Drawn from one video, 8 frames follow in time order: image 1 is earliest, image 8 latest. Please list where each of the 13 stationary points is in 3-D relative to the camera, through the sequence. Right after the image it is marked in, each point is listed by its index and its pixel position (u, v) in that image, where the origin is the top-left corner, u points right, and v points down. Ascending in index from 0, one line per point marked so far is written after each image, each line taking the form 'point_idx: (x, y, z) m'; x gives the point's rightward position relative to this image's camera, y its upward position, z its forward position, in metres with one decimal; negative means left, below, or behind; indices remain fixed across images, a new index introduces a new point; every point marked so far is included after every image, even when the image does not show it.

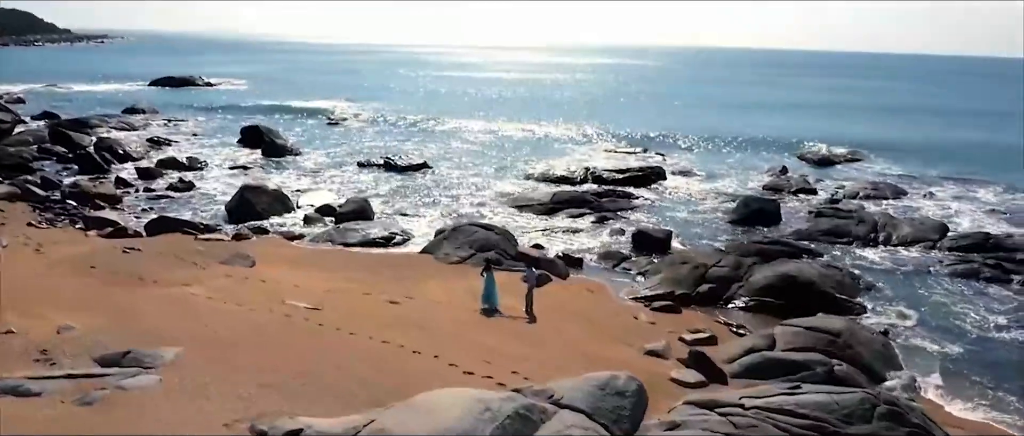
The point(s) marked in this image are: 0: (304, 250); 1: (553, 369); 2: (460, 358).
0: (-4.8, -0.9, +18.5) m
1: (+0.7, -2.3, +12.0) m
2: (-0.7, -2.1, +11.8) m
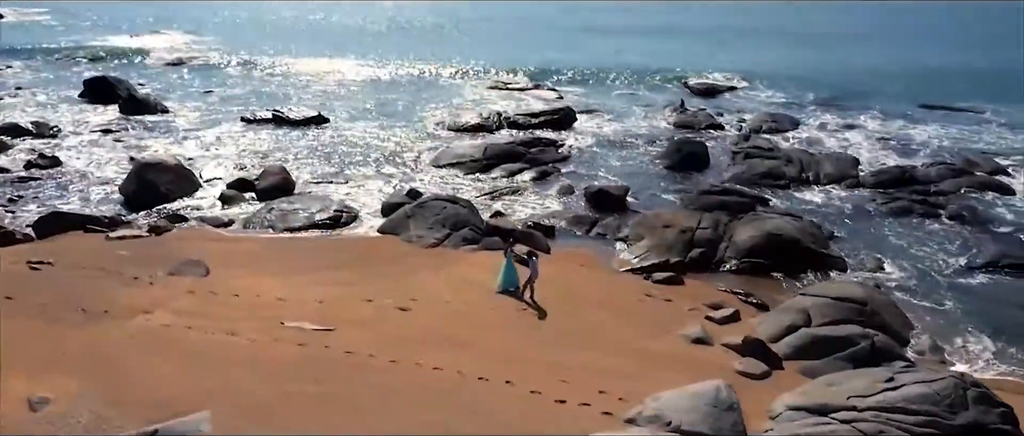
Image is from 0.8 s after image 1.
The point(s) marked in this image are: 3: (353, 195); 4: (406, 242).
0: (-5.3, -0.6, +16.2) m
1: (+1.6, -2.2, +11.2) m
2: (+0.3, -2.2, +10.7) m
3: (-4.0, +0.6, +19.8) m
4: (-2.2, -0.5, +16.3) m
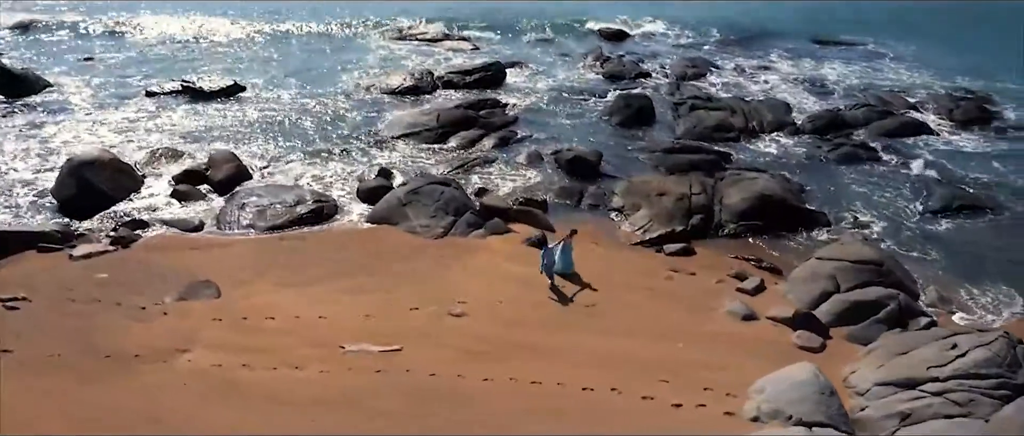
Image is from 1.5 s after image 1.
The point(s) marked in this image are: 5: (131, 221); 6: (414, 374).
0: (-5.0, -0.7, +14.9) m
1: (+2.8, -2.1, +11.4) m
2: (+1.6, -2.2, +10.7) m
3: (-4.5, +1.0, +18.6) m
4: (-2.0, -0.3, +15.6) m
5: (-7.8, -0.1, +16.1) m
6: (-1.2, -2.1, +10.6) m
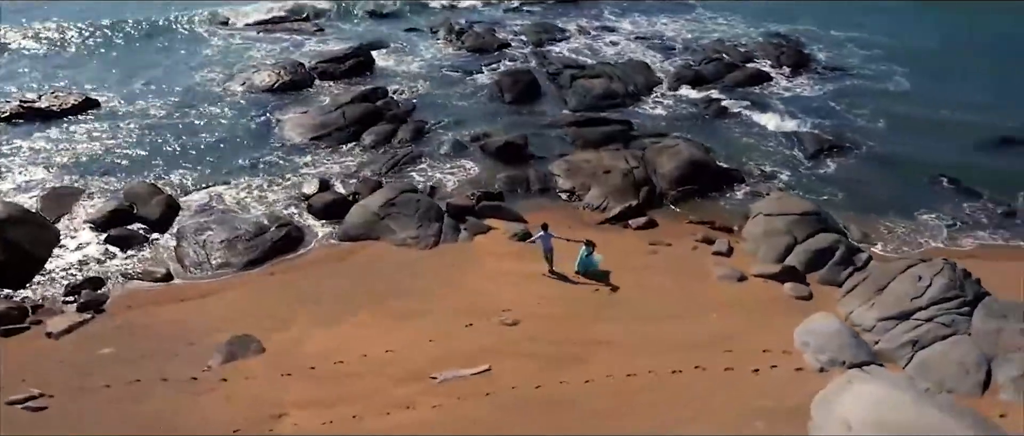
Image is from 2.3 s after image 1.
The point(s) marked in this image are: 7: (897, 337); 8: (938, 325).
0: (-4.8, -1.4, +14.2) m
1: (+3.8, -1.8, +13.1) m
2: (+2.9, -2.2, +12.1) m
3: (-5.6, +0.4, +17.7) m
4: (-2.2, -0.6, +15.7) m
5: (-7.9, -1.2, +14.5) m
6: (+0.2, -2.5, +11.3) m
7: (+6.1, -1.9, +12.5) m
8: (+6.7, -1.7, +12.6) m
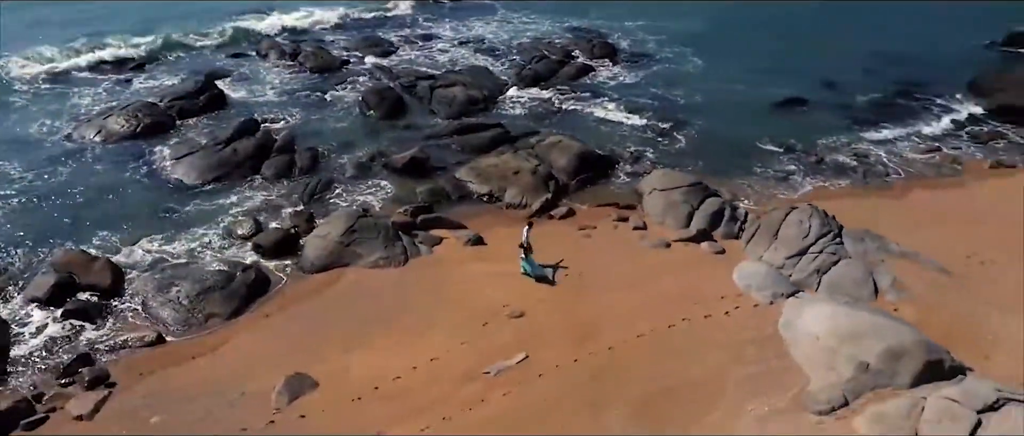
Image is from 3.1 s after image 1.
0: (-4.8, -2.3, +14.7) m
1: (+3.6, -1.4, +16.2) m
2: (+3.2, -1.8, +15.0) m
3: (-6.9, -0.6, +17.7) m
4: (-3.0, -1.1, +16.8) m
5: (-7.9, -2.6, +14.0) m
6: (+0.9, -2.5, +13.4) m
7: (+6.0, -1.1, +16.4) m
8: (+6.6, -0.8, +16.6) m
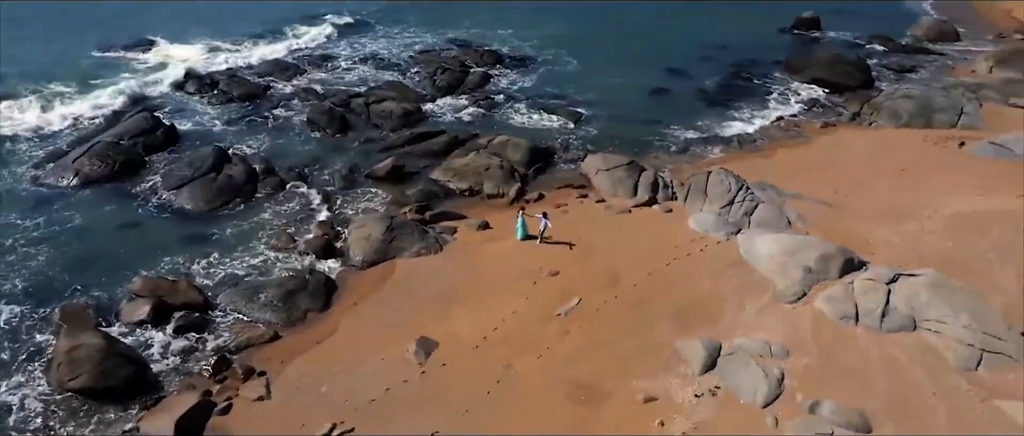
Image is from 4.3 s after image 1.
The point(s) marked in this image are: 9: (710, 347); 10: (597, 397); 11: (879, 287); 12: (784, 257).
0: (-3.6, -2.4, +18.0) m
1: (+4.1, -0.5, +21.5) m
2: (+3.9, -1.0, +20.3) m
3: (-6.5, -1.1, +20.4) m
4: (-2.5, -1.0, +20.5) m
5: (-6.3, -3.1, +16.6) m
6: (+2.3, -1.9, +18.2) m
7: (+6.3, +0.1, +22.3) m
8: (+6.7, +0.5, +22.6) m
9: (+4.1, -2.7, +16.2) m
10: (+1.7, -3.4, +15.3) m
11: (+8.1, -1.6, +17.4) m
12: (+6.5, -0.9, +18.9) m
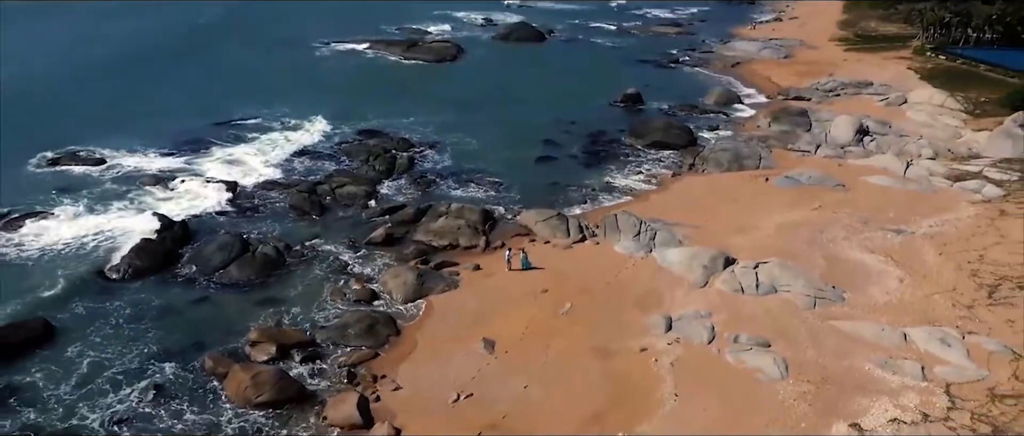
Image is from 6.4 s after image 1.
0: (-2.8, -4.0, +25.7) m
1: (+3.5, -1.6, +31.1) m
2: (+3.7, -2.0, +29.9) m
3: (-6.4, -3.2, +27.4) m
4: (-2.5, -2.7, +28.5) m
5: (-5.1, -4.7, +23.7) m
6: (+2.8, -2.9, +27.3) m
7: (+5.4, -0.9, +32.4) m
8: (+5.7, -0.5, +32.9) m
9: (+5.1, -3.3, +25.8) m
10: (+3.1, -4.2, +24.4) m
11: (+8.5, -1.9, +28.1) m
12: (+6.5, -1.6, +29.2) m
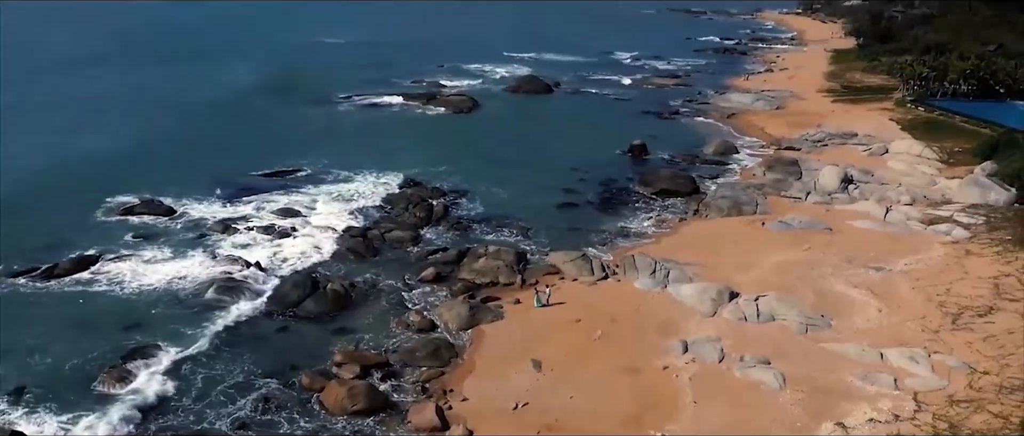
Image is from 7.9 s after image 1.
0: (-1.2, -5.6, +30.6) m
1: (+5.1, -3.5, +36.3) m
2: (+5.4, -3.8, +35.0) m
3: (-4.7, -4.9, +32.4) m
4: (-0.9, -4.5, +33.5) m
5: (-3.4, -6.2, +28.6) m
6: (+4.4, -4.6, +32.4) m
7: (+7.0, -2.8, +37.6) m
8: (+7.3, -2.5, +38.1) m
9: (+6.7, -4.8, +30.9) m
10: (+4.7, -5.7, +29.3) m
11: (+10.1, -3.6, +33.2) m
12: (+8.2, -3.3, +34.4) m
